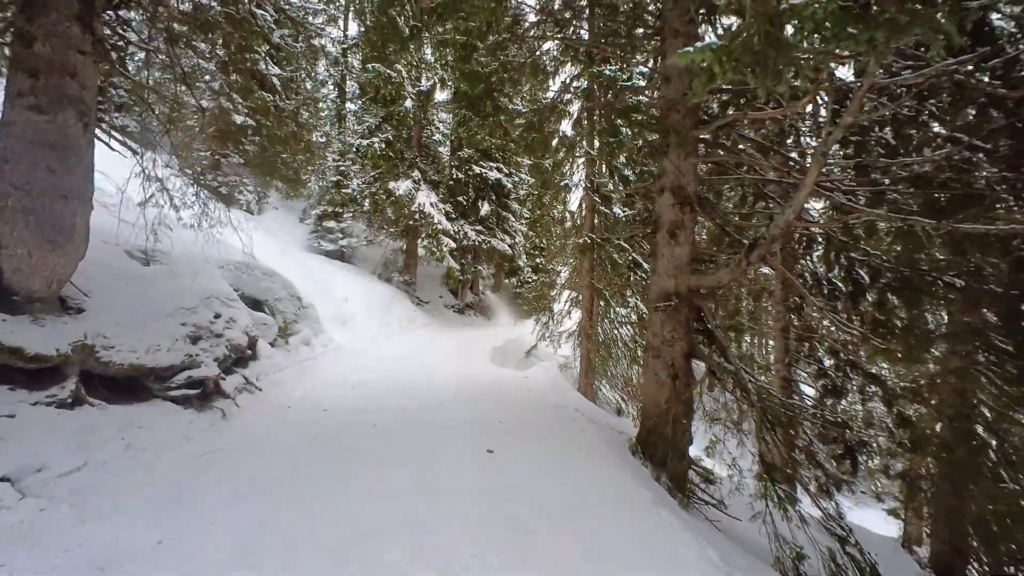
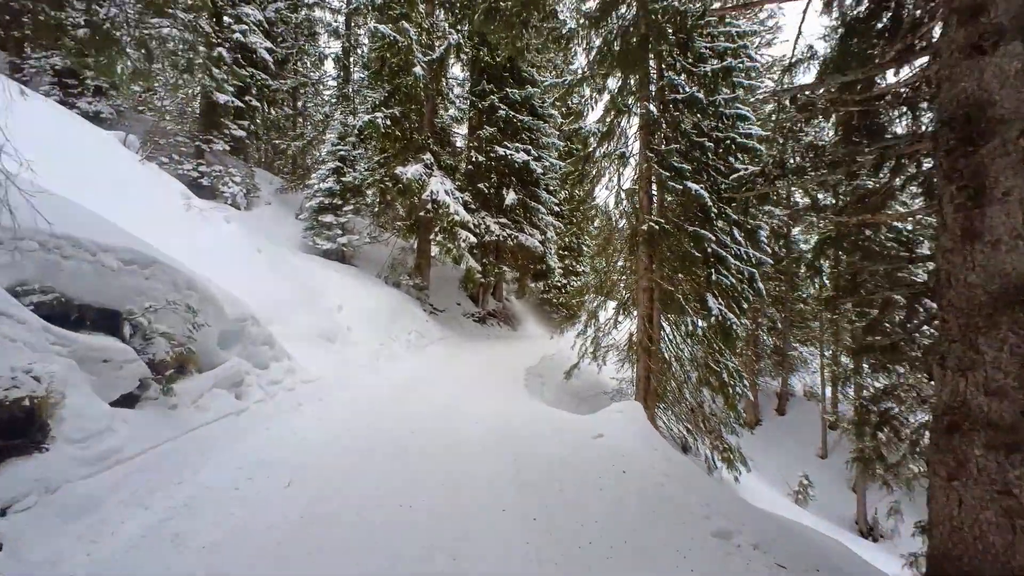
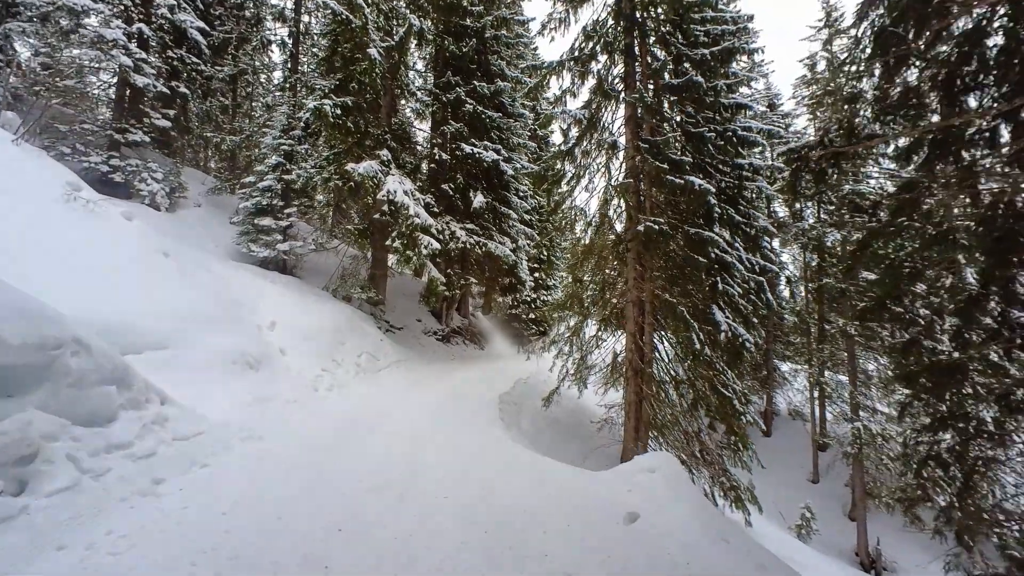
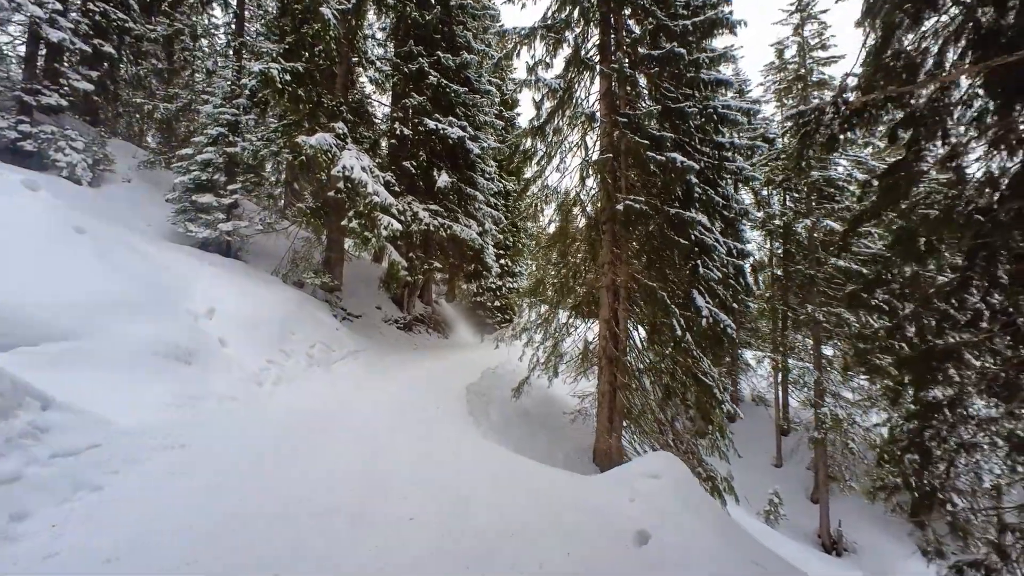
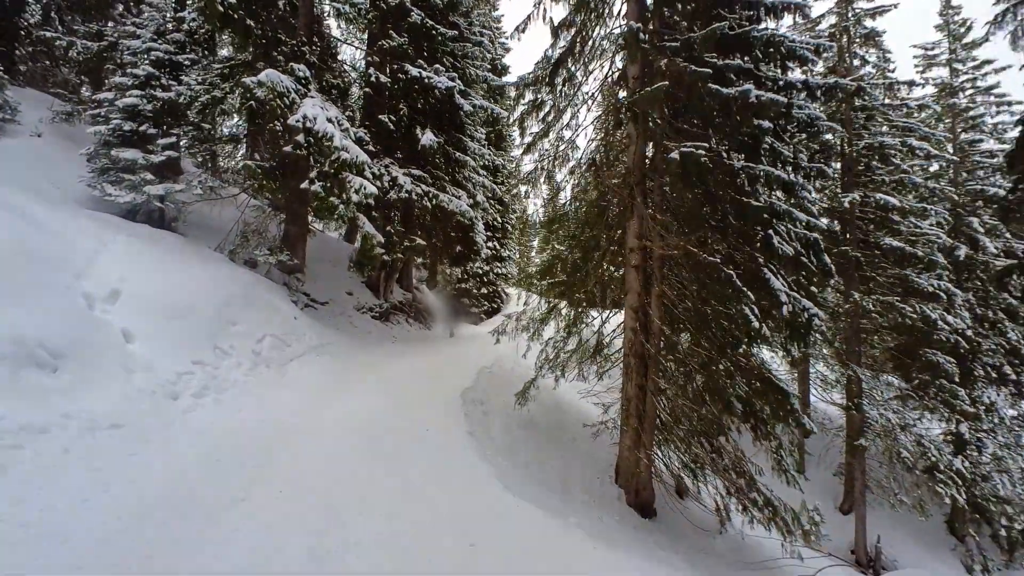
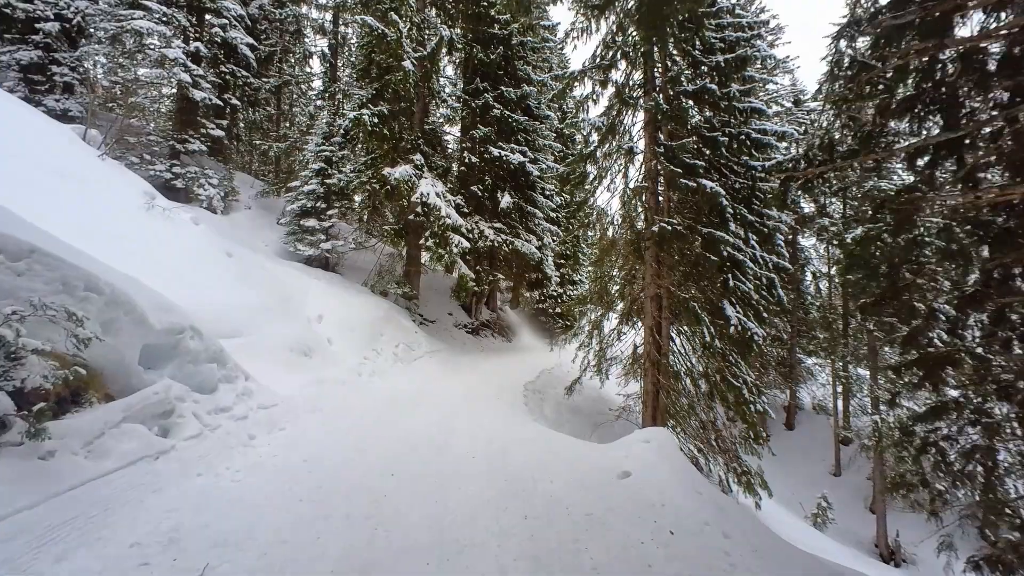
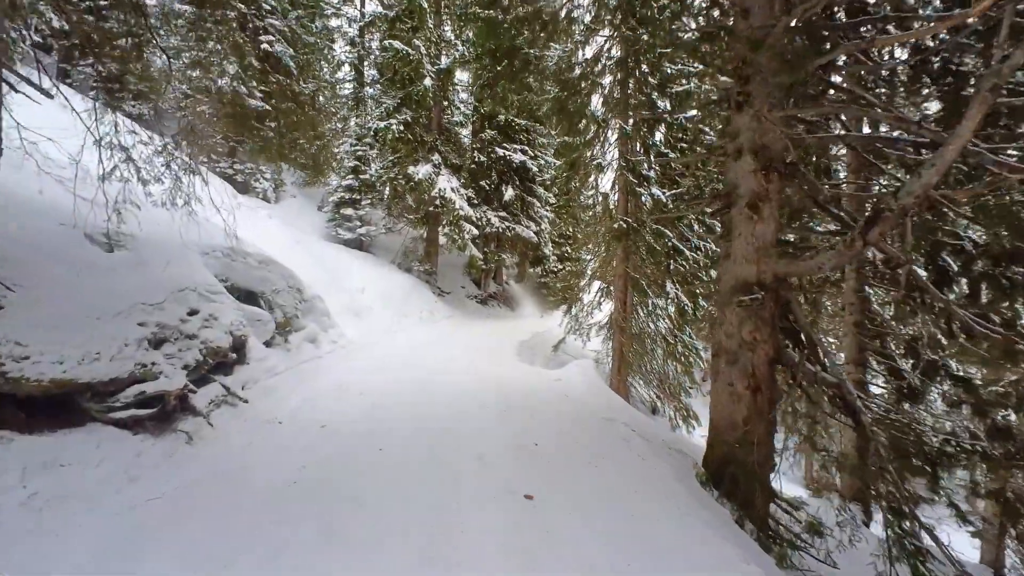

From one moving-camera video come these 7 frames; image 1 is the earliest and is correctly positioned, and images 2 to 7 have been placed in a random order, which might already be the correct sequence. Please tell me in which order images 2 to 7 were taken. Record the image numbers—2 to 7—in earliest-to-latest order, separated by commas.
7, 2, 6, 3, 4, 5
